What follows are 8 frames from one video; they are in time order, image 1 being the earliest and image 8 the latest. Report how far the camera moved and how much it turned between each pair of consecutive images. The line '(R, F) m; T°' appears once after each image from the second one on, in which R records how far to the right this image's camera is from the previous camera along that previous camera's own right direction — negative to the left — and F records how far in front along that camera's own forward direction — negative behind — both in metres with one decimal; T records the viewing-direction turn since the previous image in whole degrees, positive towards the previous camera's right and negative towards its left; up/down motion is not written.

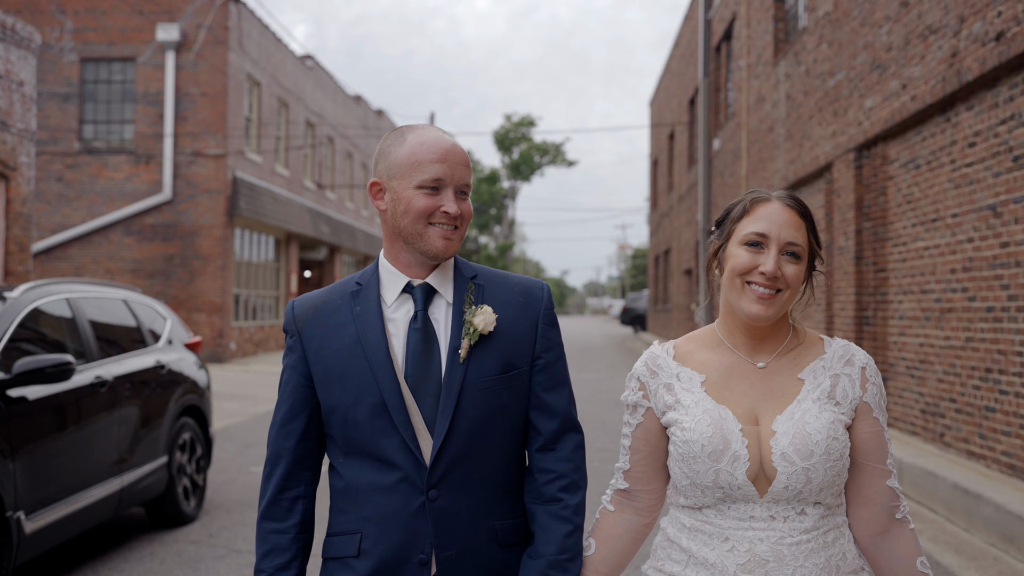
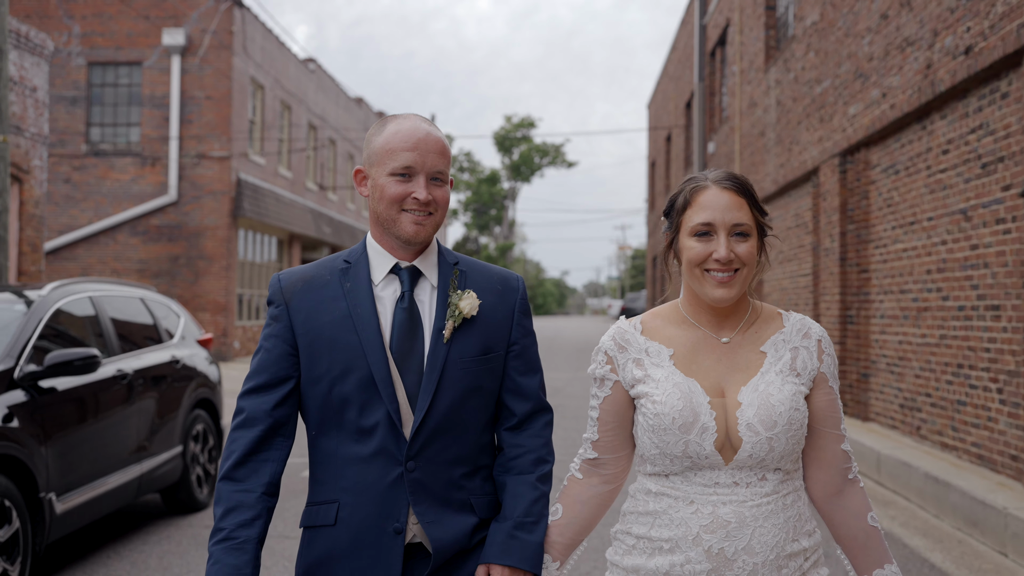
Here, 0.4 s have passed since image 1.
(0.0, -0.3) m; 0°
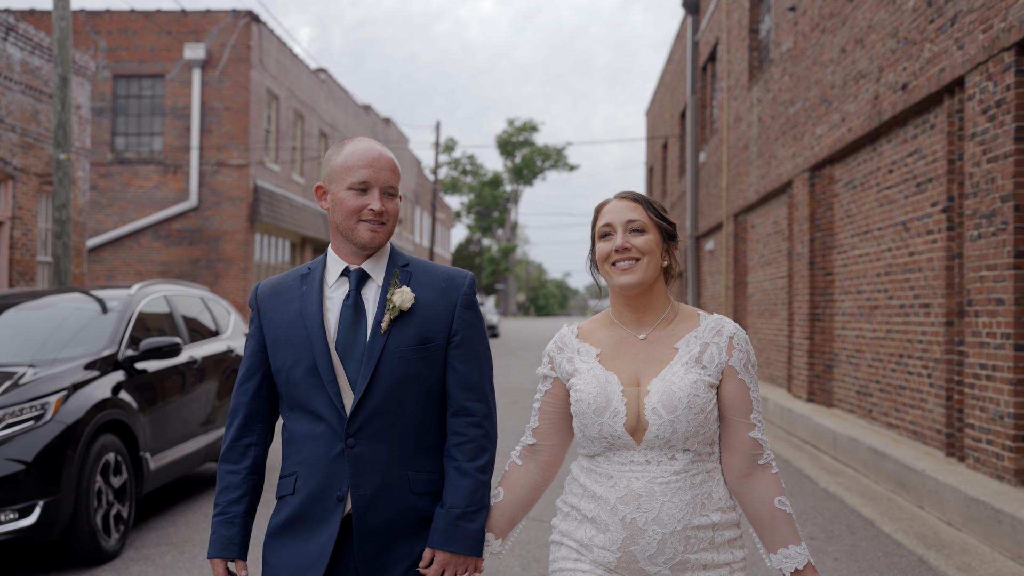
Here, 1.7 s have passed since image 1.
(0.0, -1.1) m; 0°
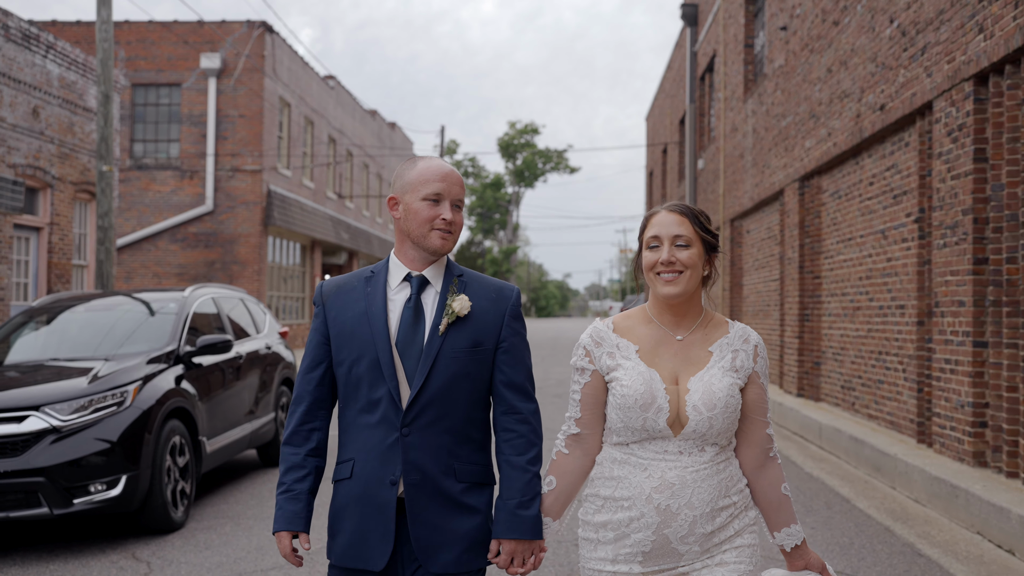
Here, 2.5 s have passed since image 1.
(-0.1, -0.7) m; 0°
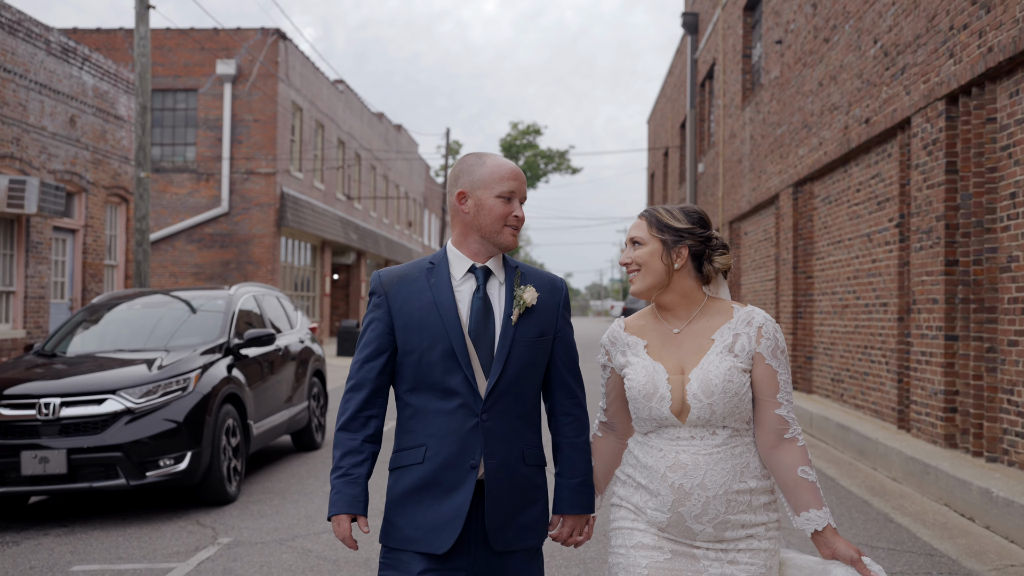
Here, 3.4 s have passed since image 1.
(-0.1, -0.7) m; 0°
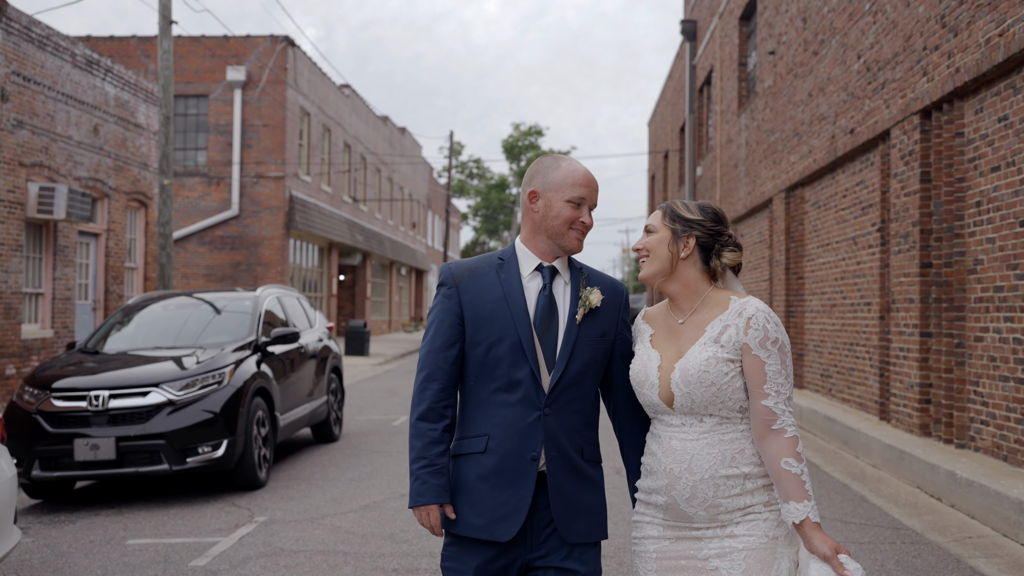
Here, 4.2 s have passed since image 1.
(0.0, -0.6) m; 0°
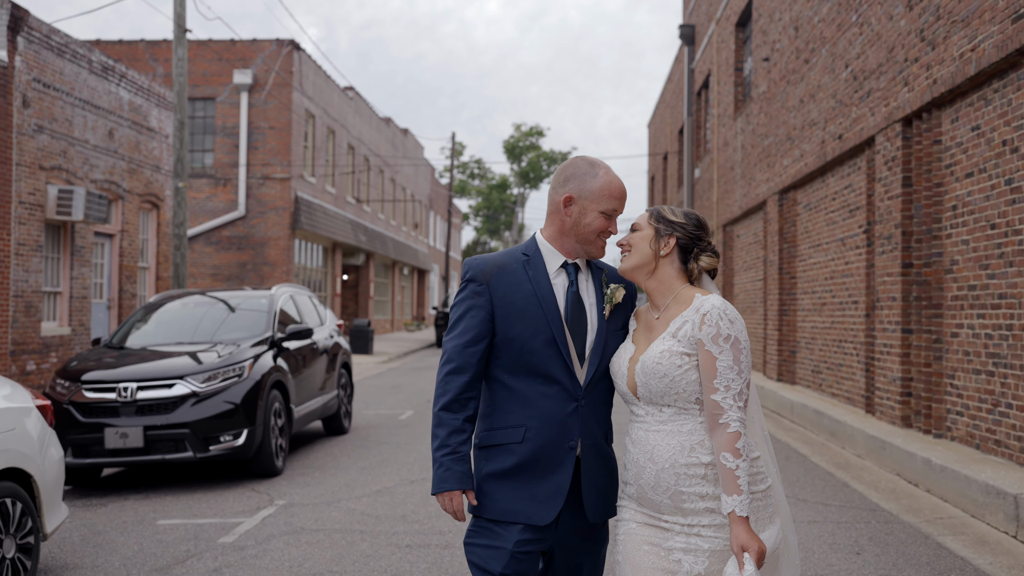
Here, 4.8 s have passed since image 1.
(0.0, -0.4) m; 0°
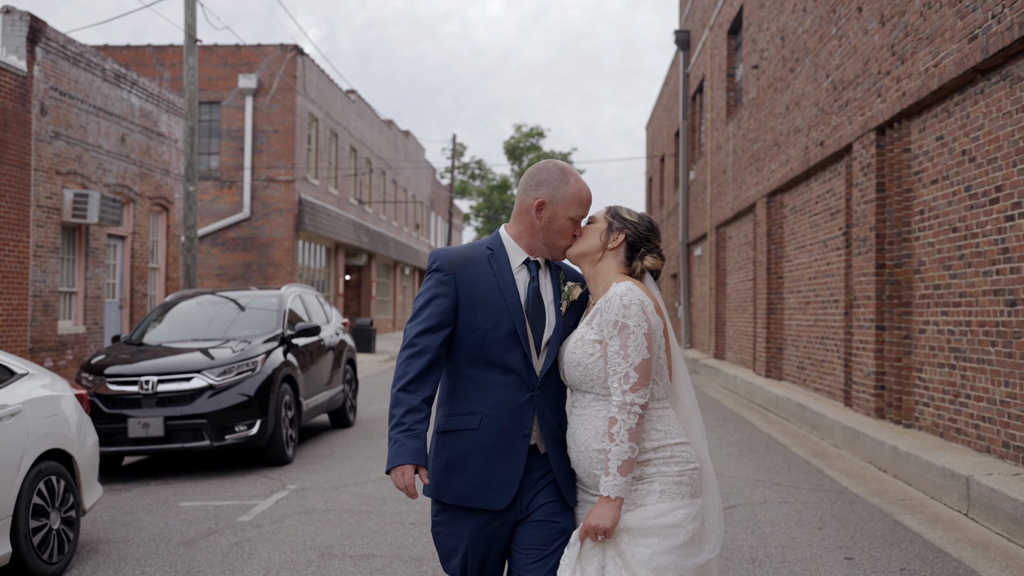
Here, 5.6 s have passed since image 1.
(0.0, -0.5) m; 0°
